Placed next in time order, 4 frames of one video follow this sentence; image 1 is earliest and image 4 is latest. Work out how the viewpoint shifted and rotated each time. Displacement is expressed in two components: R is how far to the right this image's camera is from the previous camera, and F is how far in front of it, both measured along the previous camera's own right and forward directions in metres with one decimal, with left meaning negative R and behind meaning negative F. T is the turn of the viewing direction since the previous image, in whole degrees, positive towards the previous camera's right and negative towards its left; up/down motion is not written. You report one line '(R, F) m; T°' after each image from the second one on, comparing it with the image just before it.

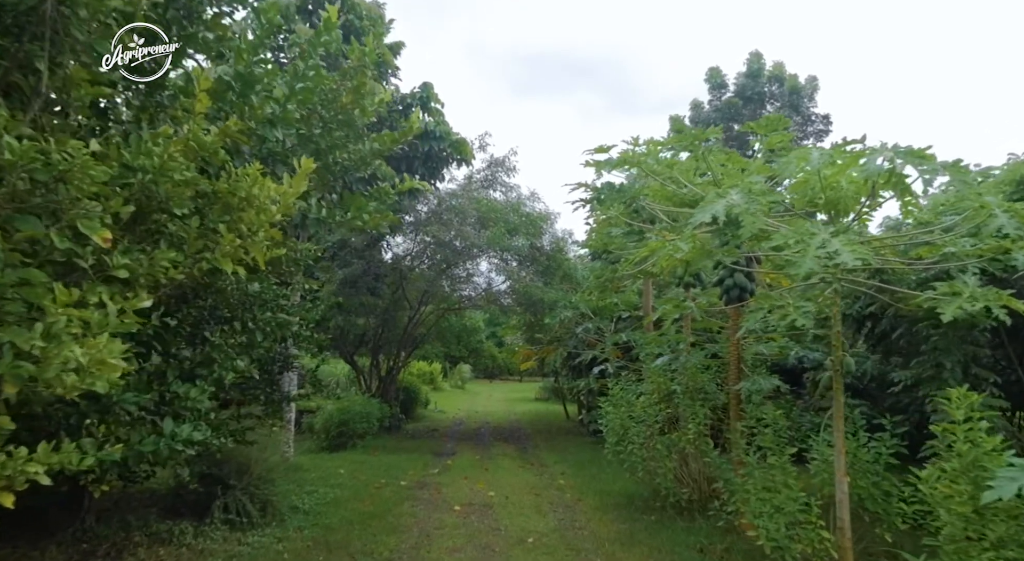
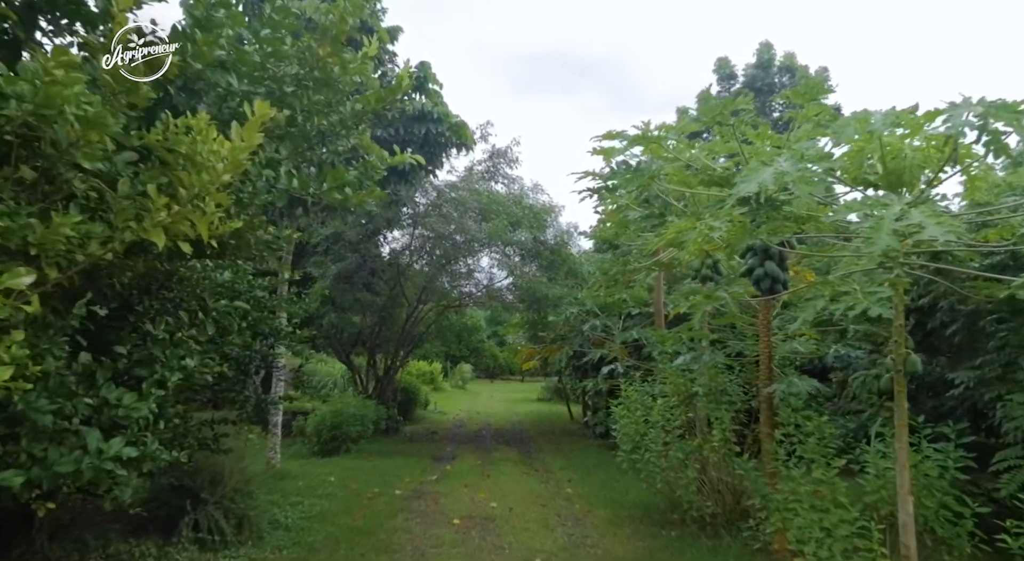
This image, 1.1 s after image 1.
(0.0, +0.6) m; 0°
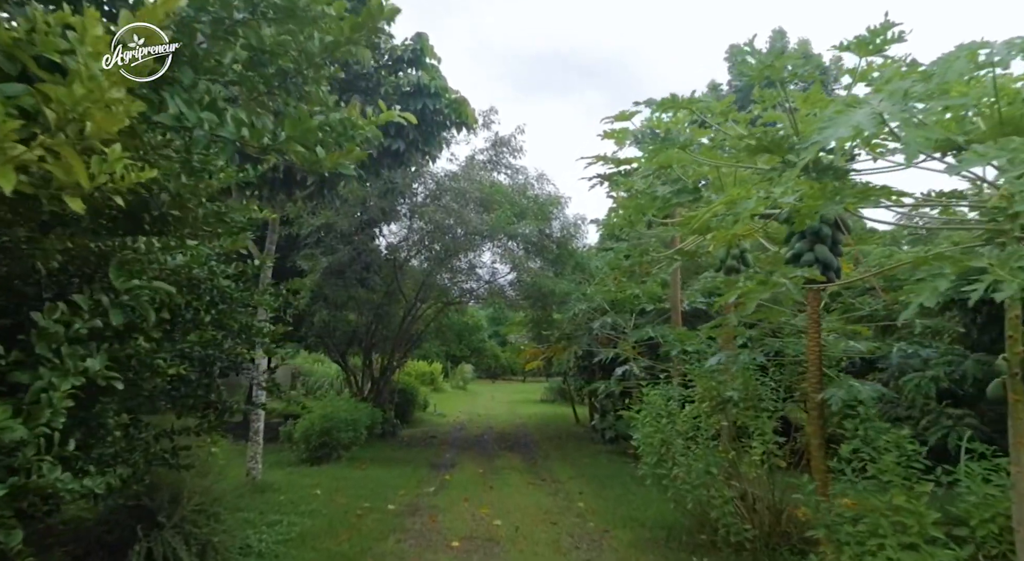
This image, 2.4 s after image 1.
(0.0, +0.7) m; 0°
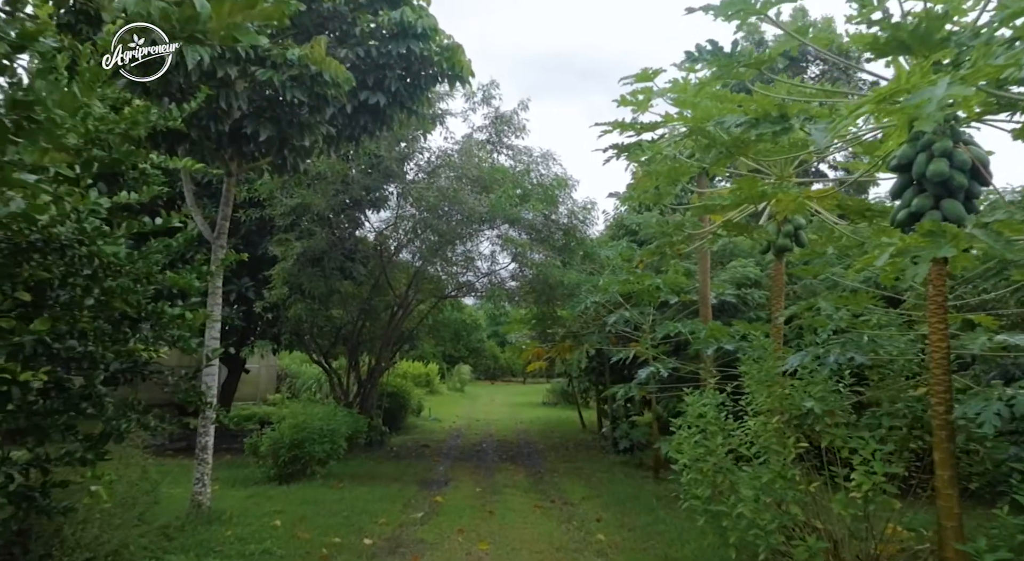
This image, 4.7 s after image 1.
(0.0, +1.3) m; 0°
